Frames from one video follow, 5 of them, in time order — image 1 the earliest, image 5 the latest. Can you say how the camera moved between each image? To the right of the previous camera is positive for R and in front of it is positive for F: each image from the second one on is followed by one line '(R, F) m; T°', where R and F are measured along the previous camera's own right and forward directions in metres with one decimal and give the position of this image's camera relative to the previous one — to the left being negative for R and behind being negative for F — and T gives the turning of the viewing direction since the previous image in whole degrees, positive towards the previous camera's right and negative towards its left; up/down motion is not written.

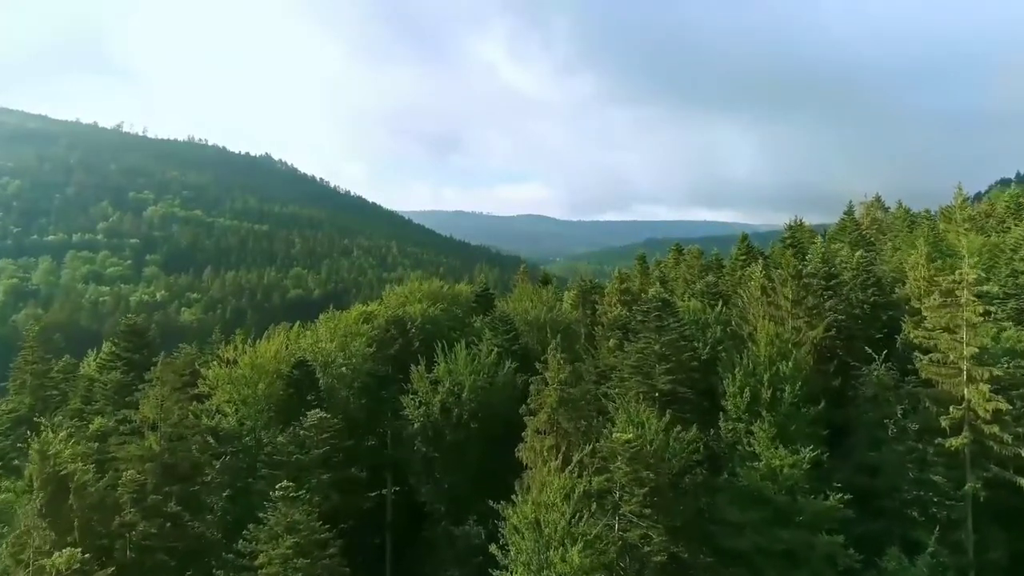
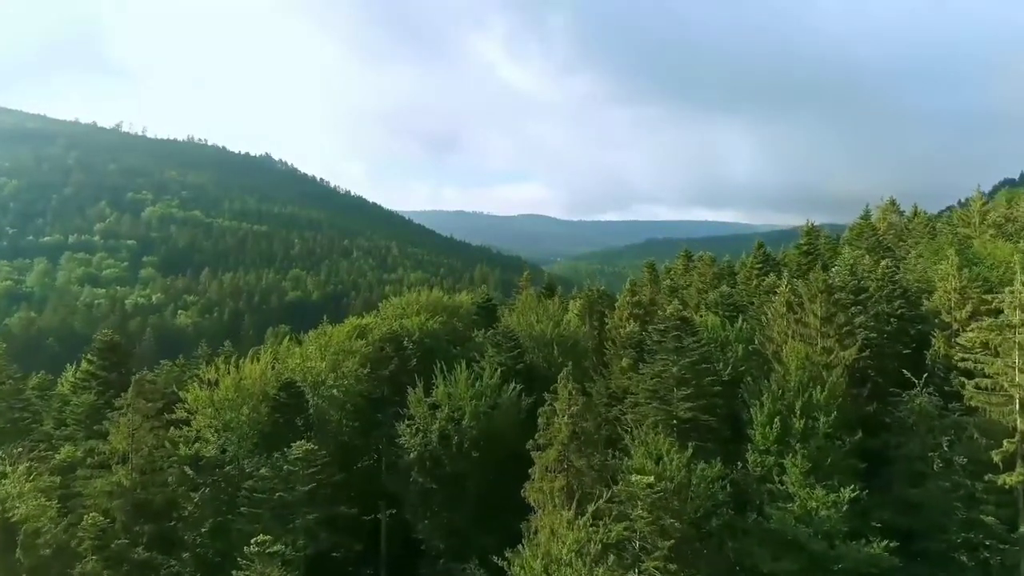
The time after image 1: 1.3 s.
(-0.3, +3.6) m; 0°
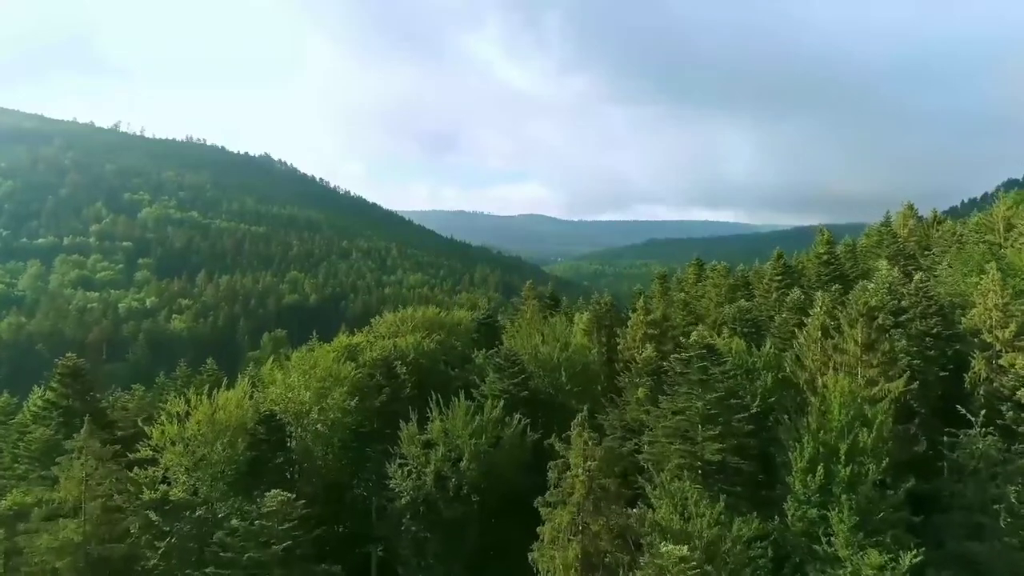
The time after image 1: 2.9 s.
(-0.2, +4.4) m; 0°
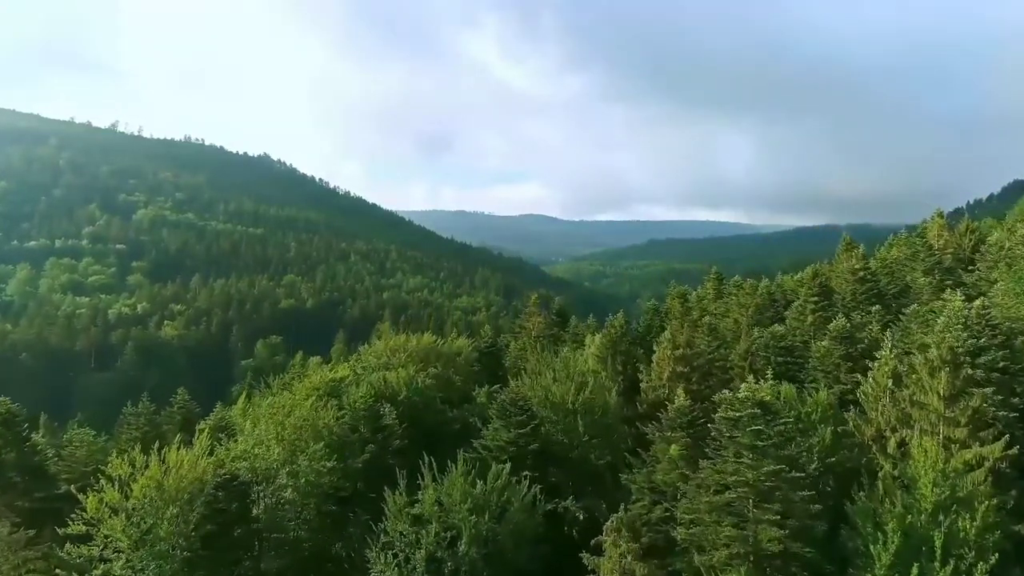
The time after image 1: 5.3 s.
(-0.4, +6.5) m; 0°
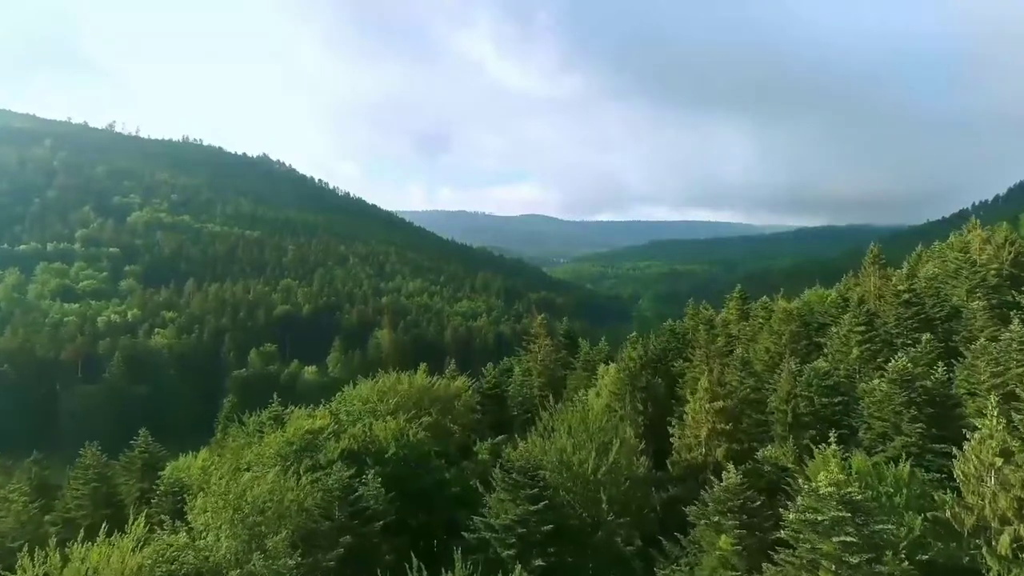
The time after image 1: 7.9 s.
(-0.4, +6.7) m; 0°
